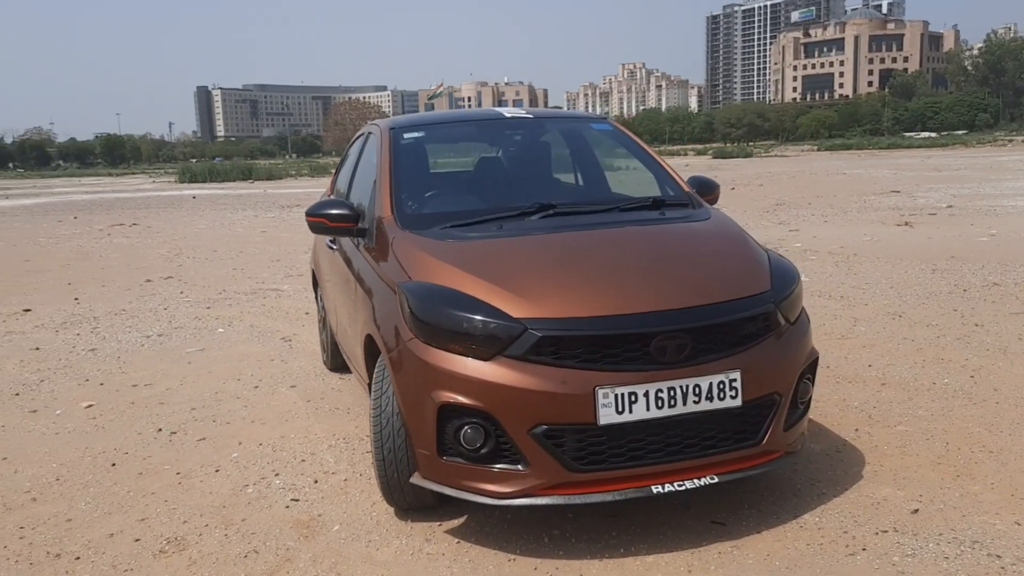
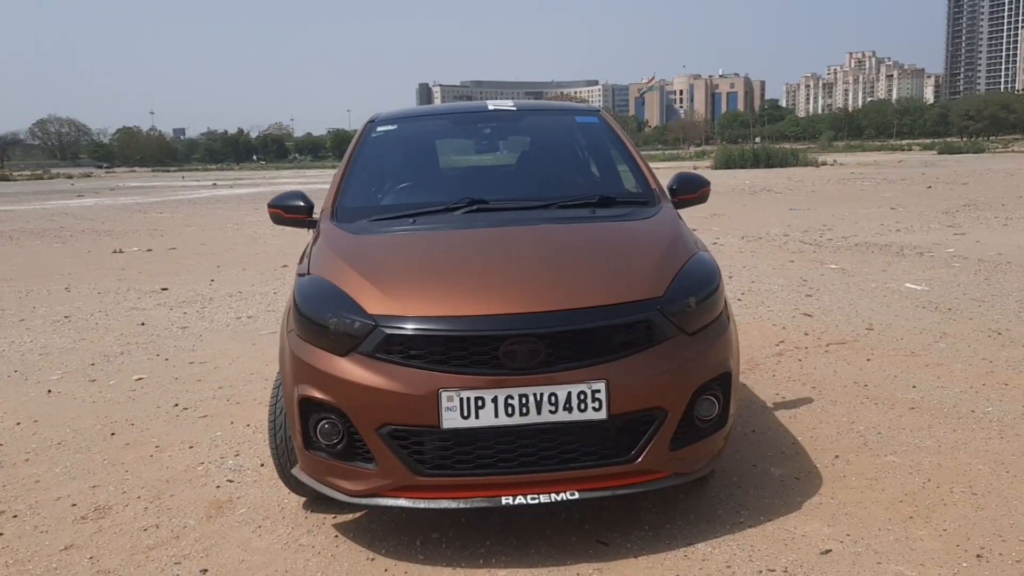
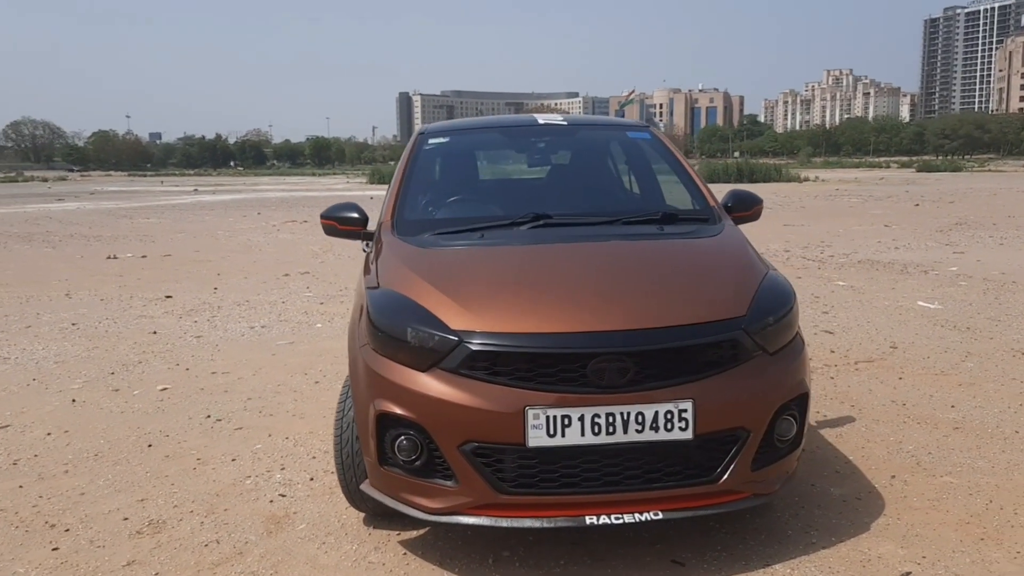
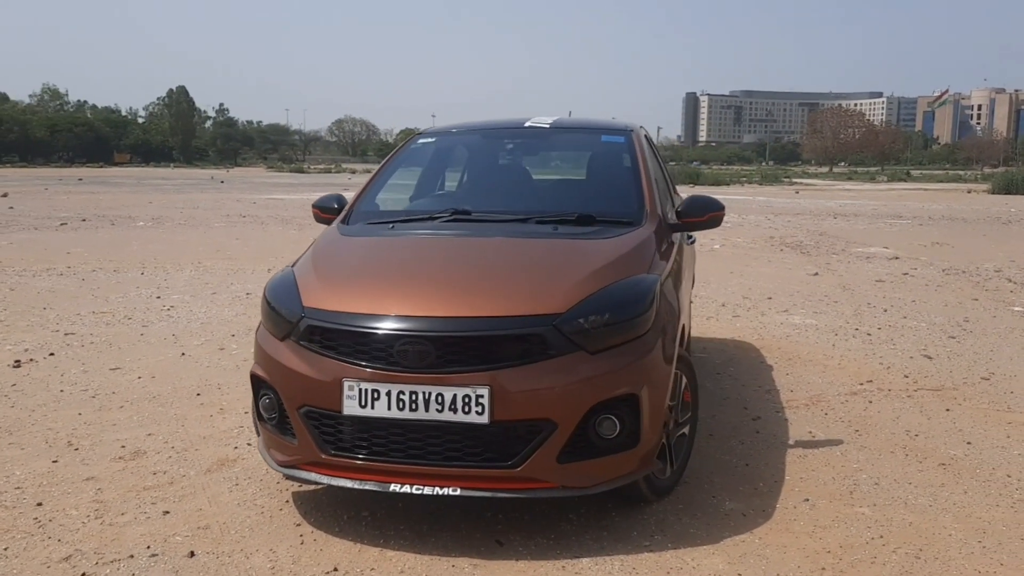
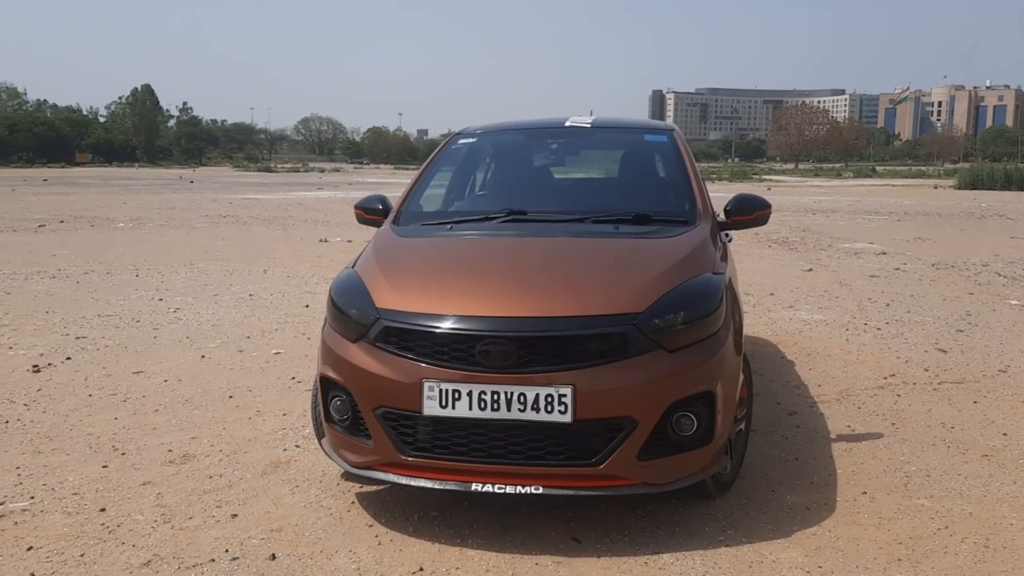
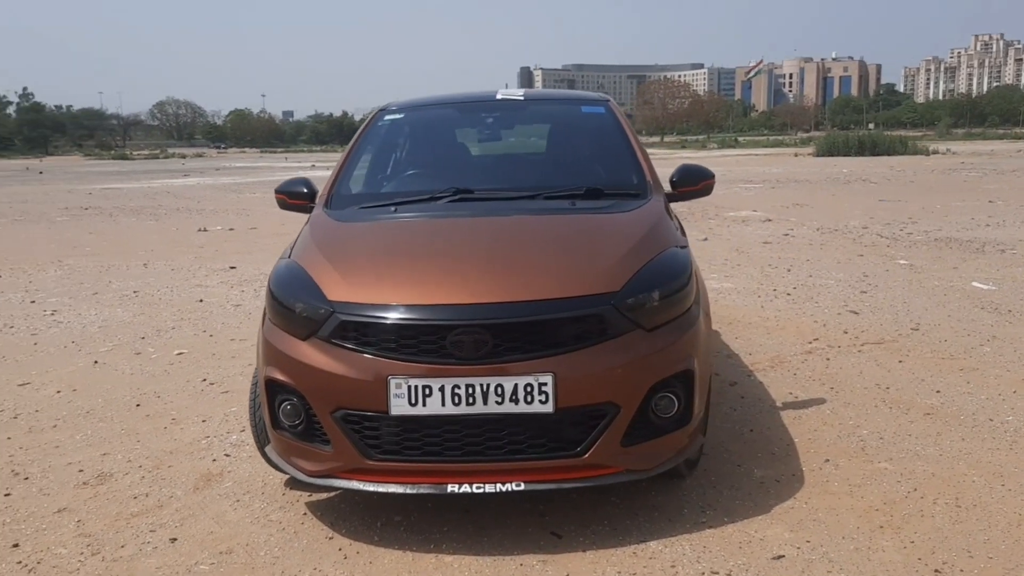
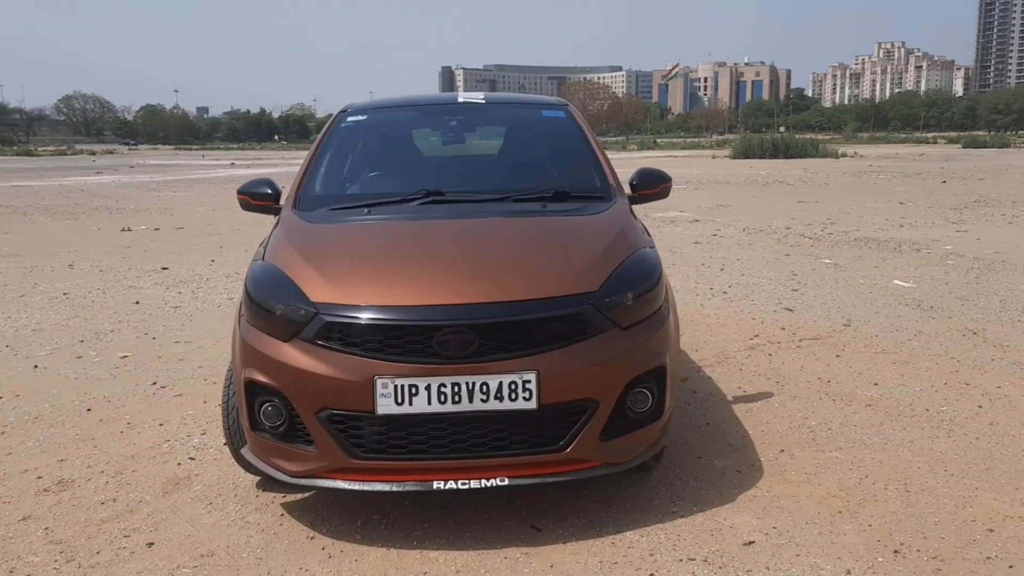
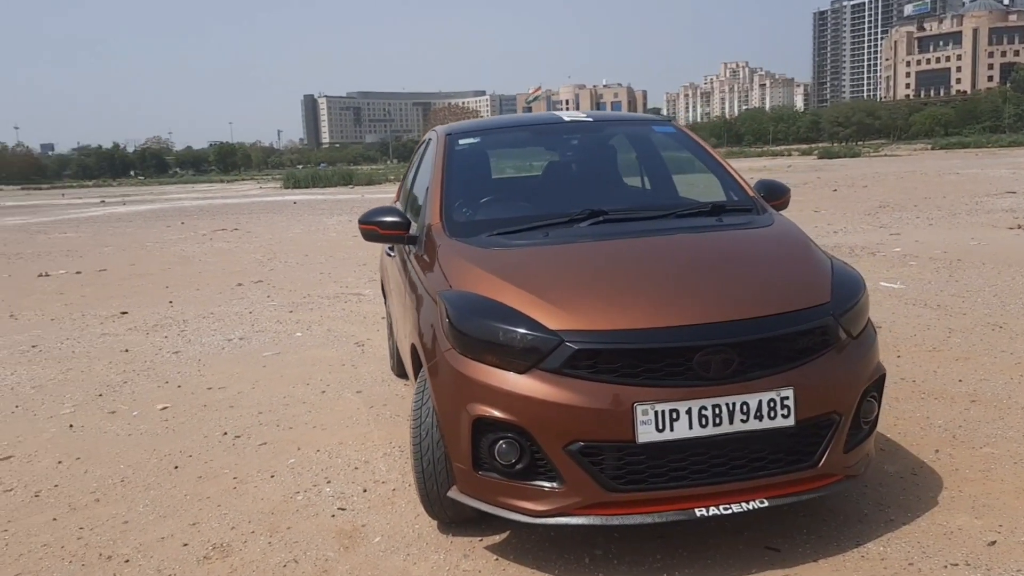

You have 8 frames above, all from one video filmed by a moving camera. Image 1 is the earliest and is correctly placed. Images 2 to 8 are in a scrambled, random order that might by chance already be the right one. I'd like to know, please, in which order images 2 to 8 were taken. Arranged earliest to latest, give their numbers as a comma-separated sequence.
8, 3, 2, 7, 6, 5, 4
